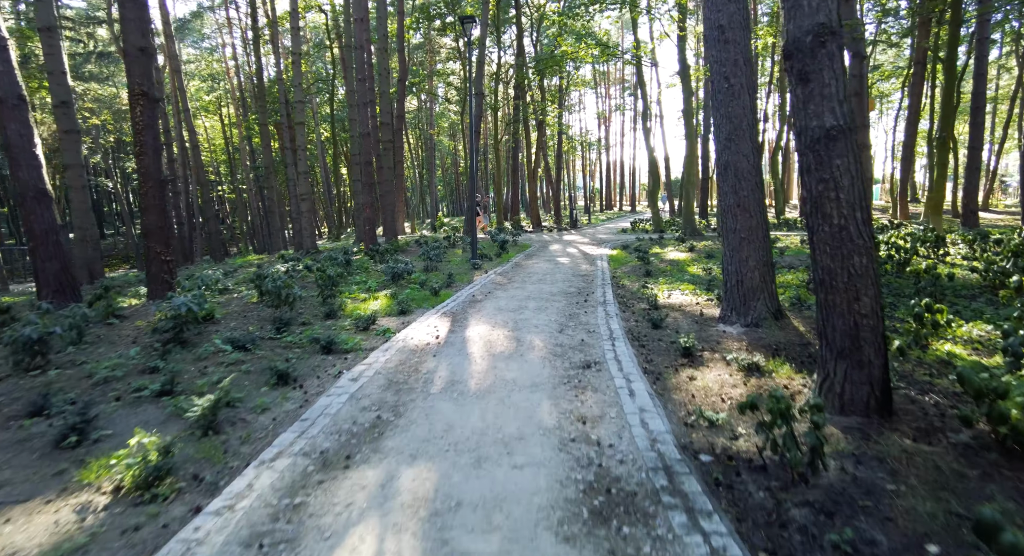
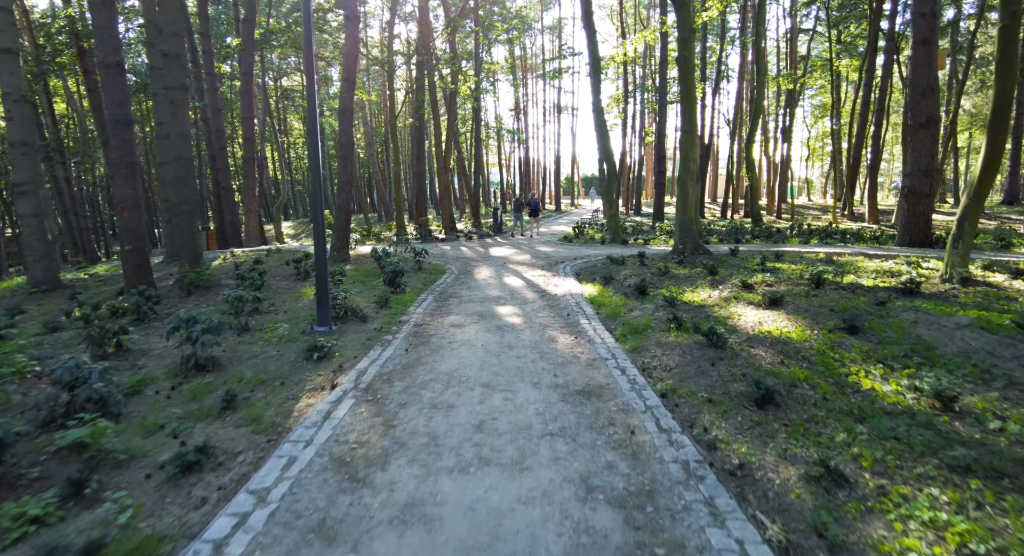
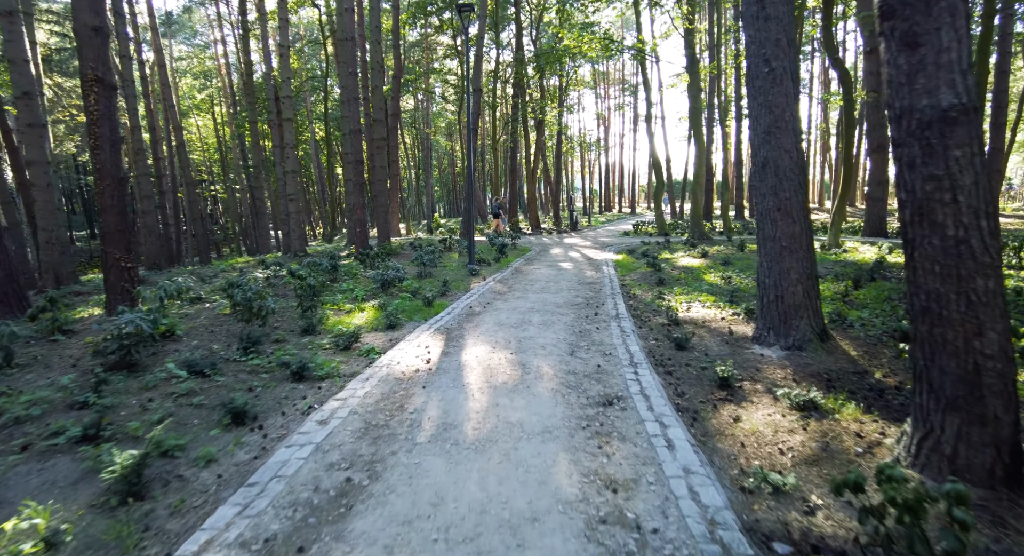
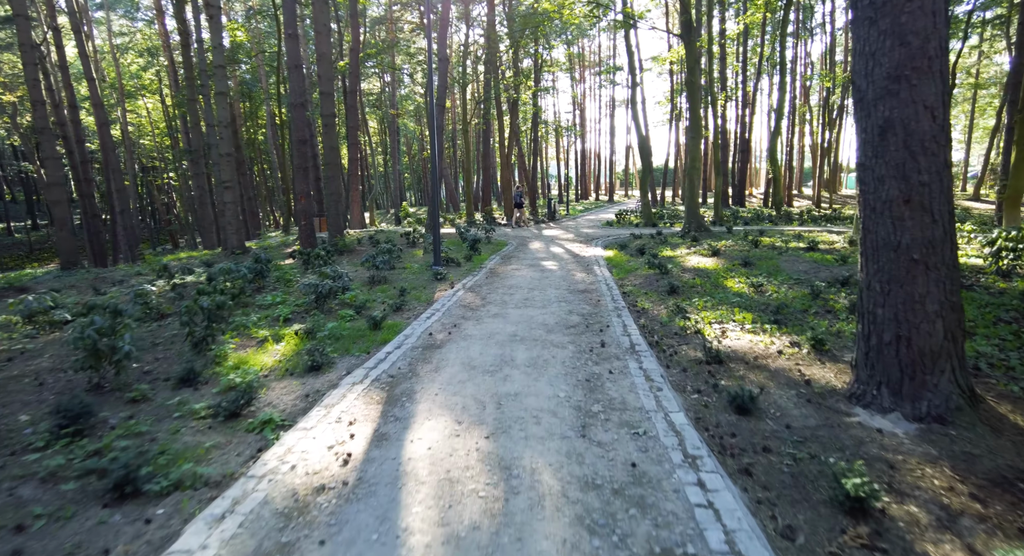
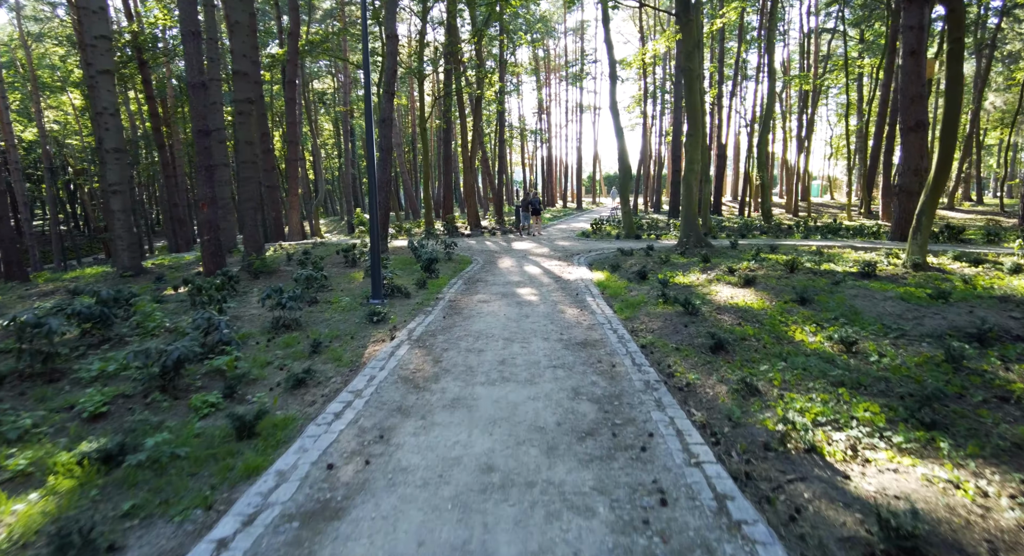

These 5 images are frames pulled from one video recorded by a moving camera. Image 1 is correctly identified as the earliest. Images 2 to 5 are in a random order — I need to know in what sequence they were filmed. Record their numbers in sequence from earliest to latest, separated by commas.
3, 4, 5, 2
